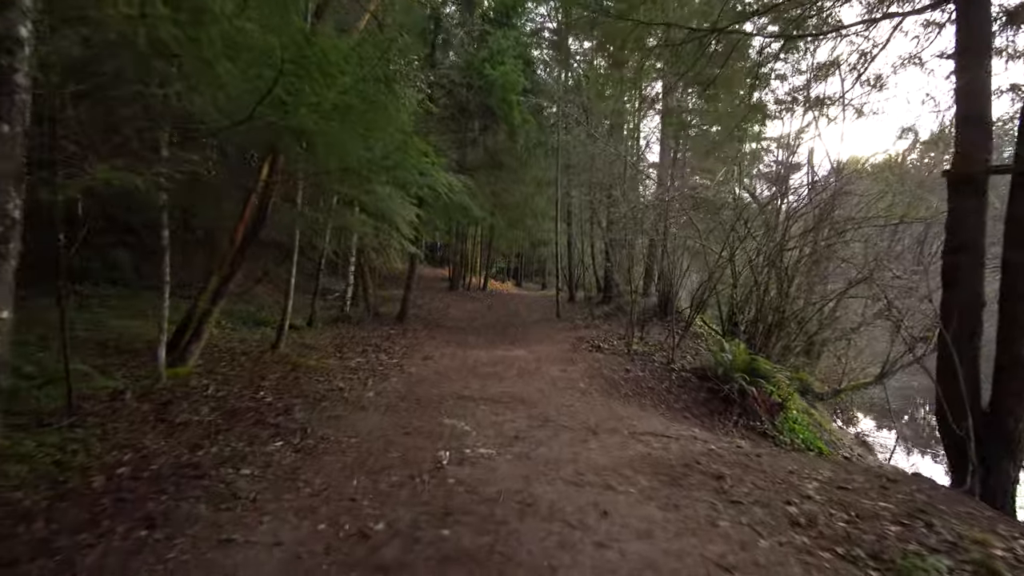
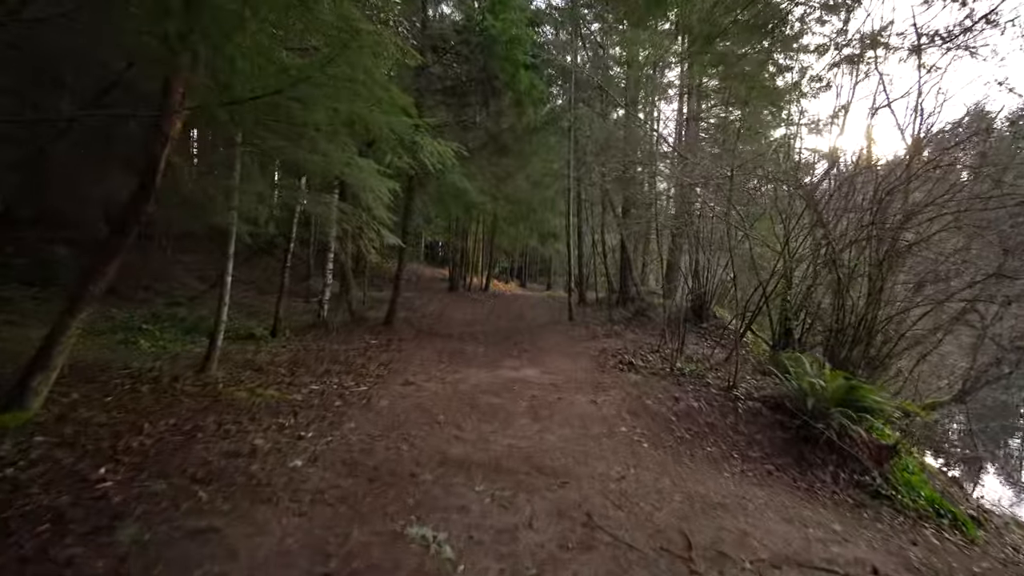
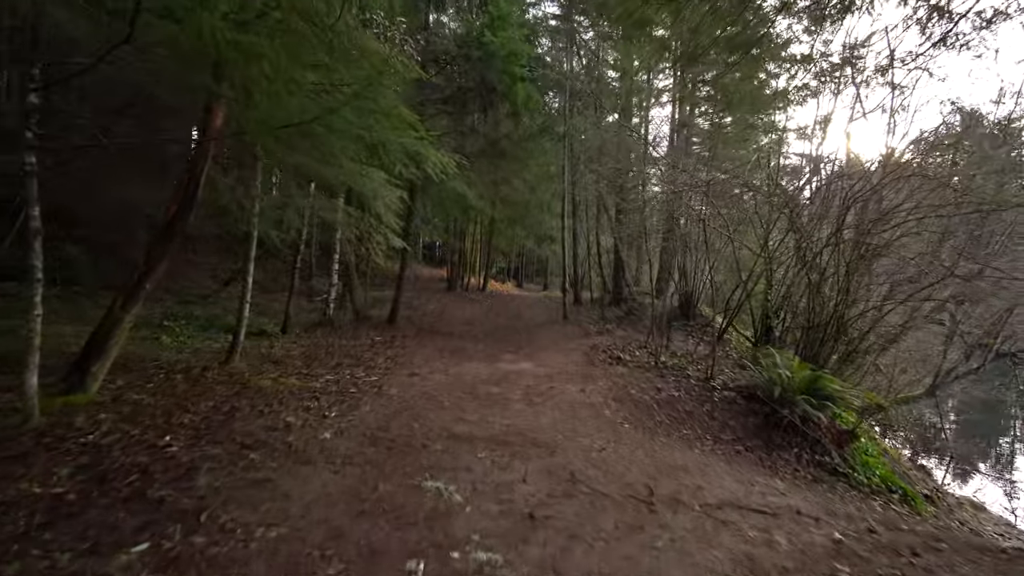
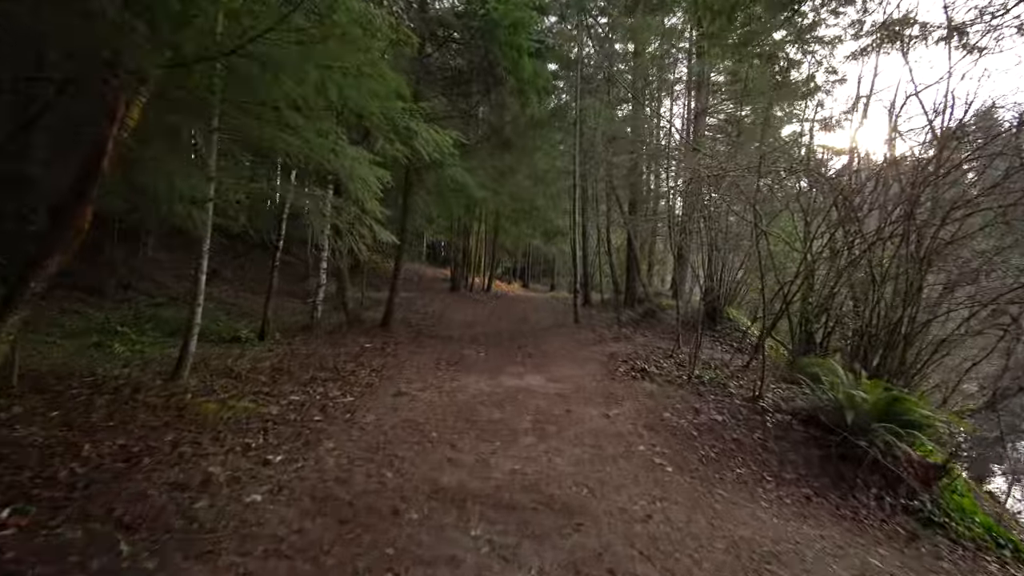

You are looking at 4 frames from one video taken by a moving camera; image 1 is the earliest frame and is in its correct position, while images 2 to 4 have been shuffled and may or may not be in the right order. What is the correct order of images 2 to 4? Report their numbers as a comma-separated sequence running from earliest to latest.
3, 2, 4
